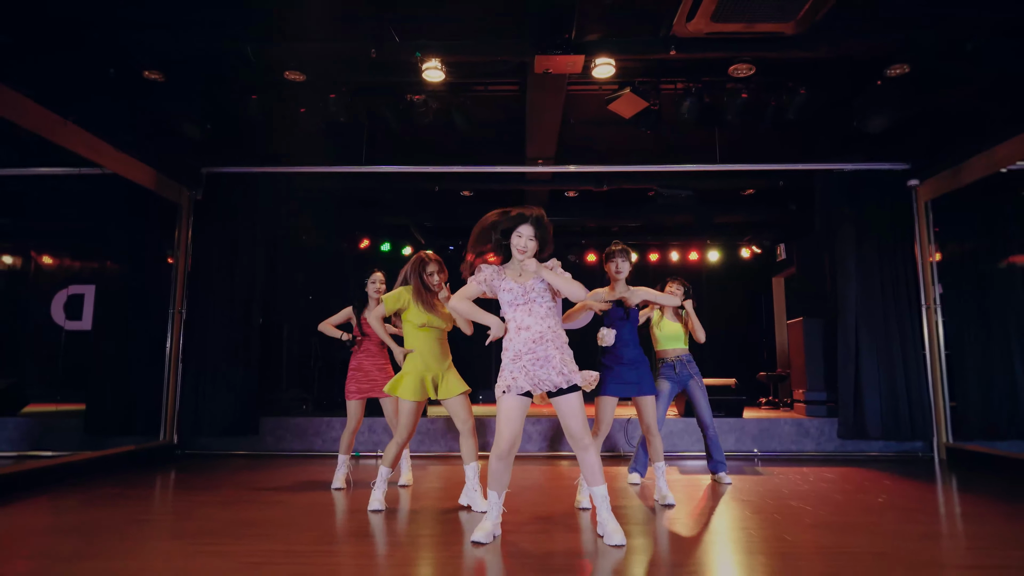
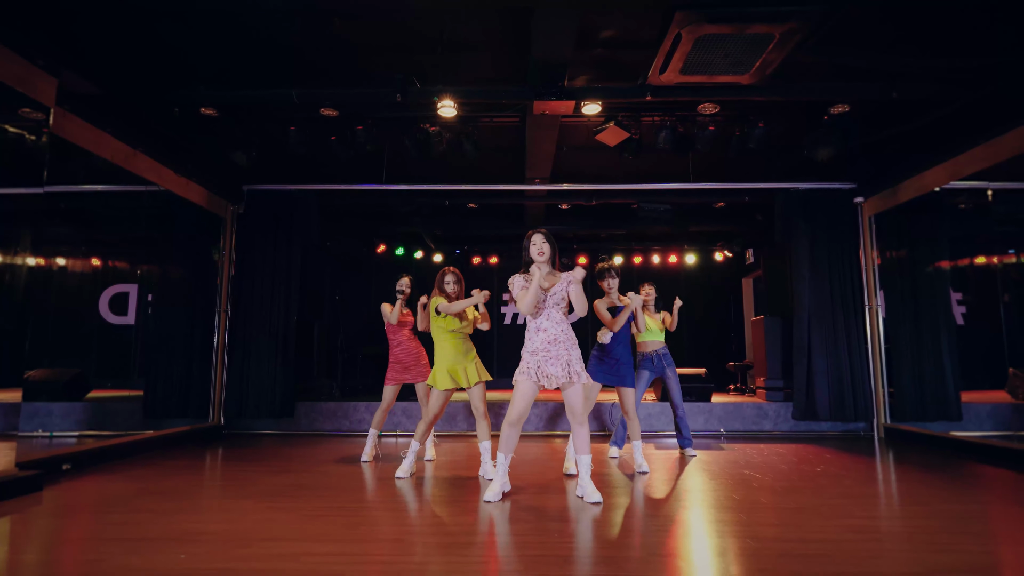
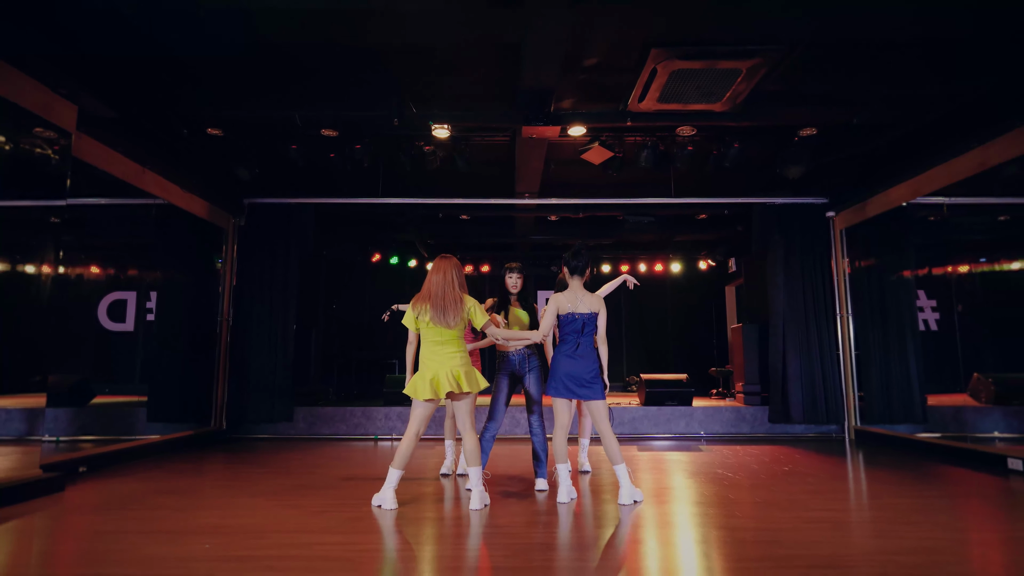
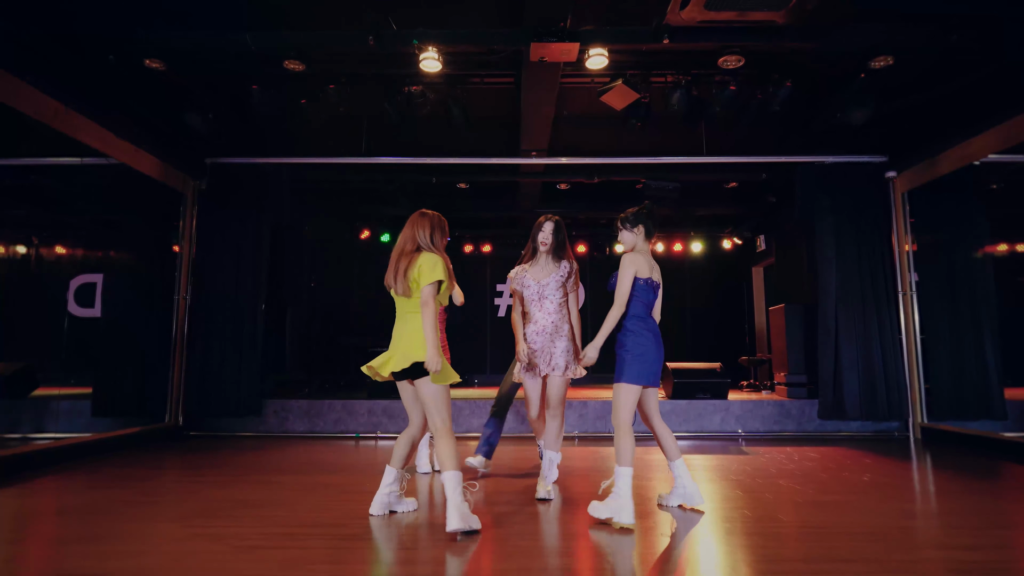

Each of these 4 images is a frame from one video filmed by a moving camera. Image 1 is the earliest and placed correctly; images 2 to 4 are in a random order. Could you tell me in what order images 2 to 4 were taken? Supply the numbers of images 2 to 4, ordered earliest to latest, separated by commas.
2, 4, 3
